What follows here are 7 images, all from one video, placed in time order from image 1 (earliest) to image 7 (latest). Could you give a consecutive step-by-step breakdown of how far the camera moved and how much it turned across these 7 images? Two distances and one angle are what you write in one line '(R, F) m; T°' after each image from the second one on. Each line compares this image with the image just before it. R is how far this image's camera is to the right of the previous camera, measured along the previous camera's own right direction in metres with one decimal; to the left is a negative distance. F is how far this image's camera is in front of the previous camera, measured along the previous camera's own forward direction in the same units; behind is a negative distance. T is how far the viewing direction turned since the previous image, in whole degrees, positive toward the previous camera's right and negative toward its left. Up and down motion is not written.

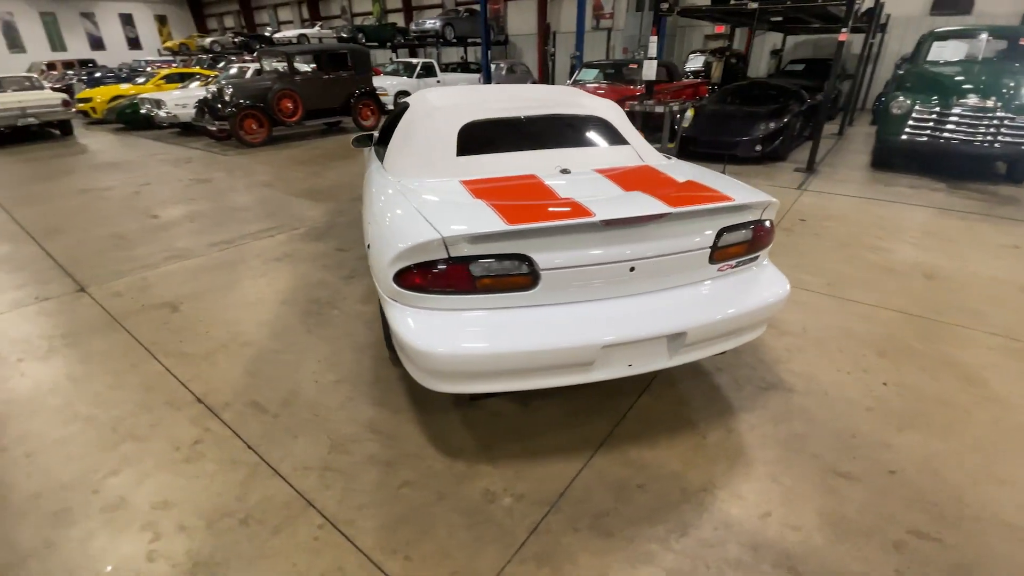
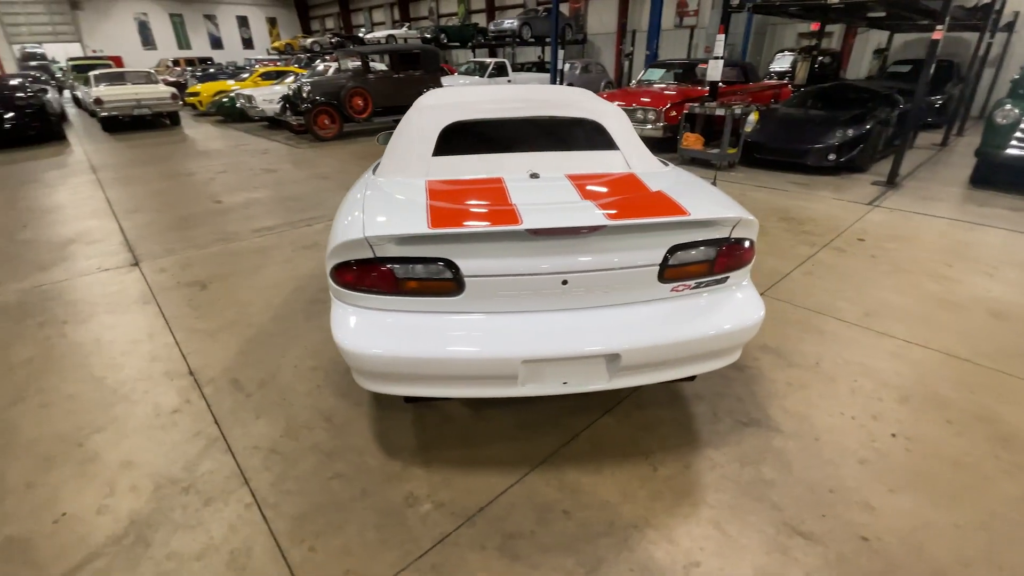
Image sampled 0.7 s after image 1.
(+0.5, +0.1) m; -9°
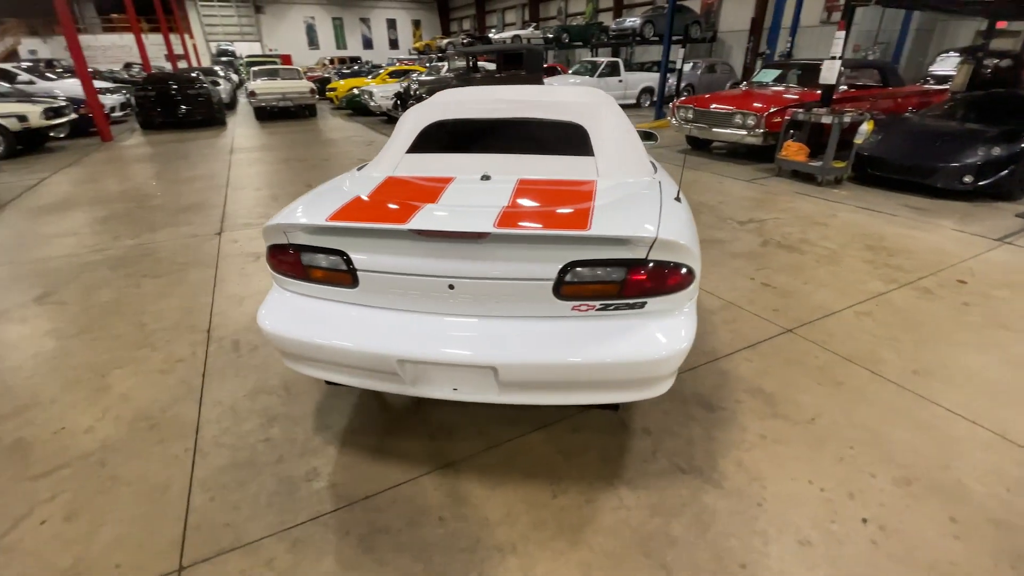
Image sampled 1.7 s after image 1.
(+0.8, +0.1) m; -14°
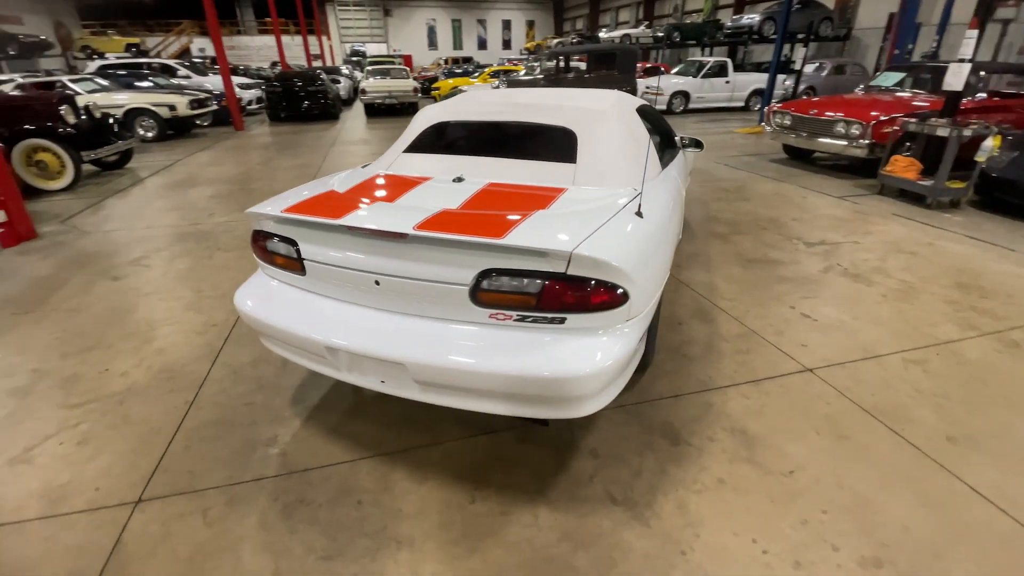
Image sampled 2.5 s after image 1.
(+0.6, +0.1) m; -12°
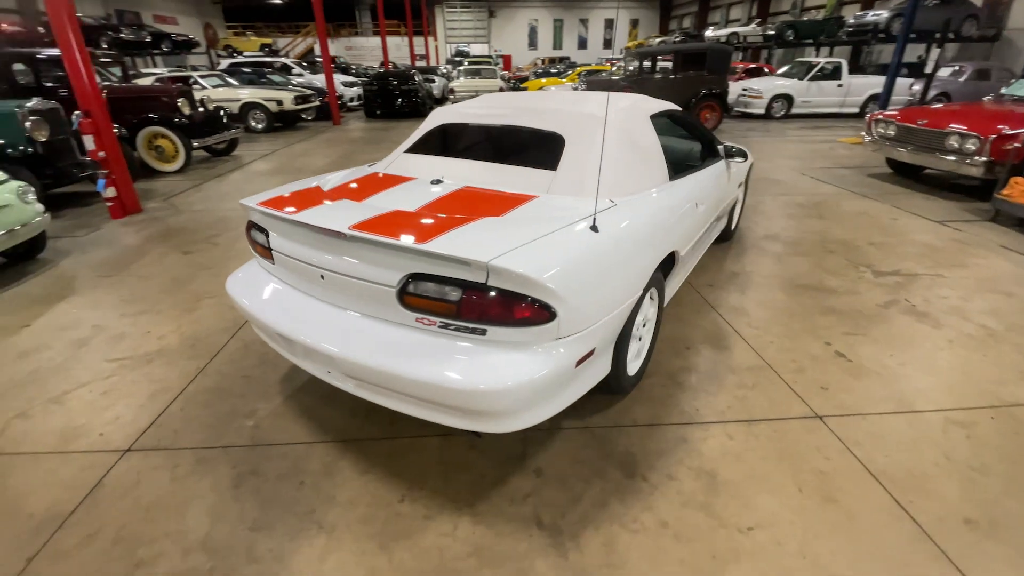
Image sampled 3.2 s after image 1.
(+0.5, +0.1) m; -10°
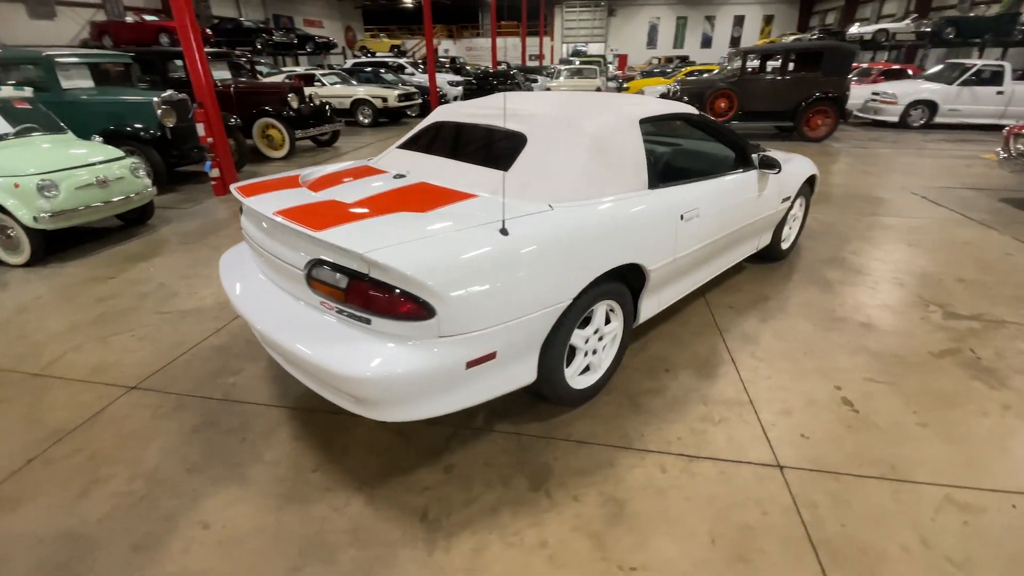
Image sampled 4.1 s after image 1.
(+0.7, +0.1) m; -12°
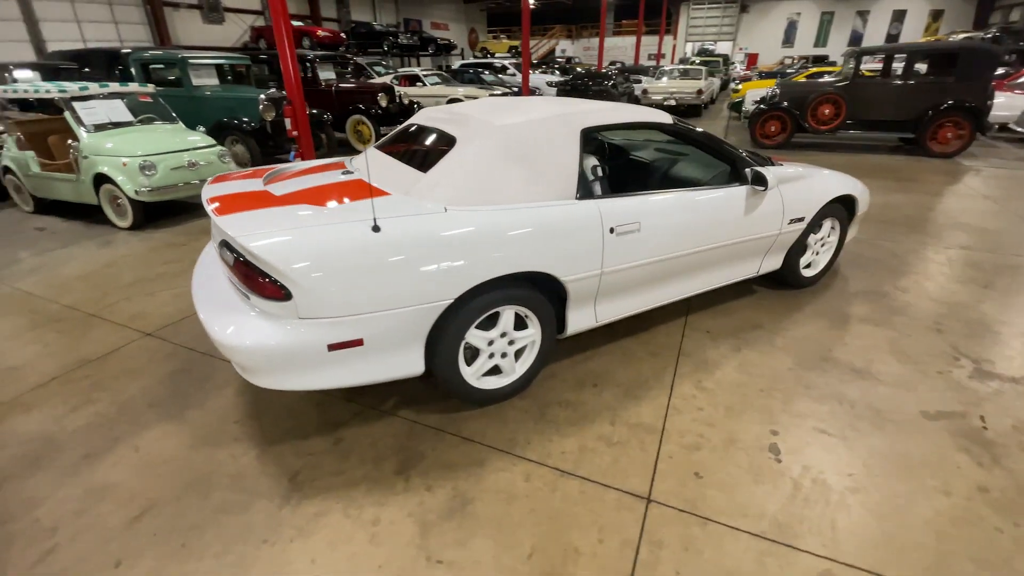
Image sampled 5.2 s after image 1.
(+0.9, 0.0) m; -13°
